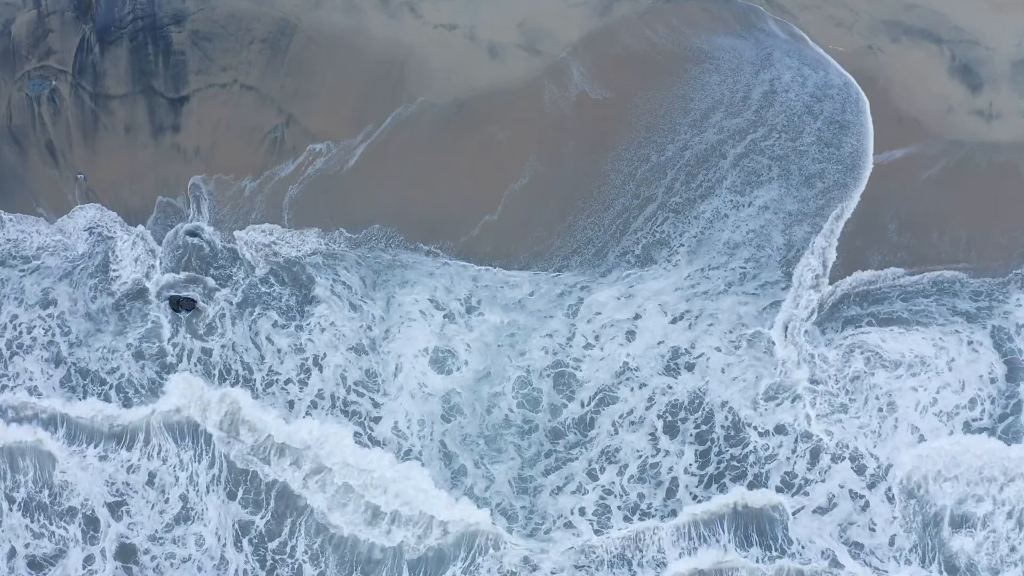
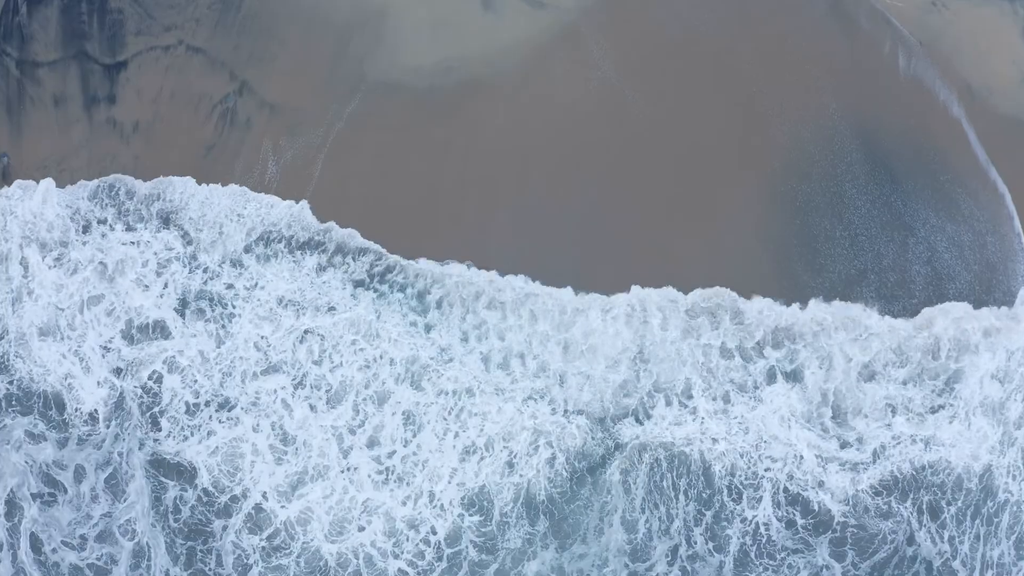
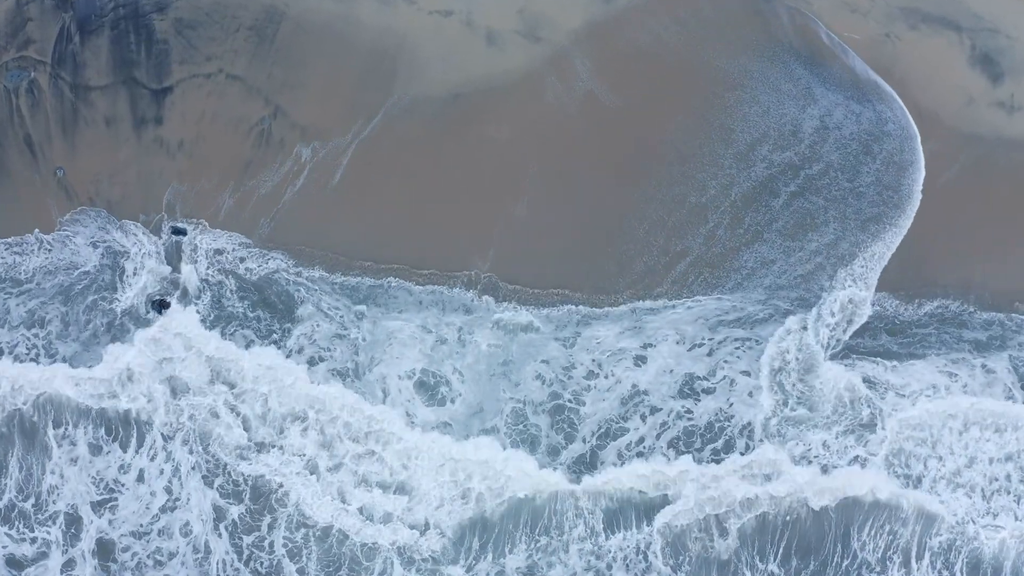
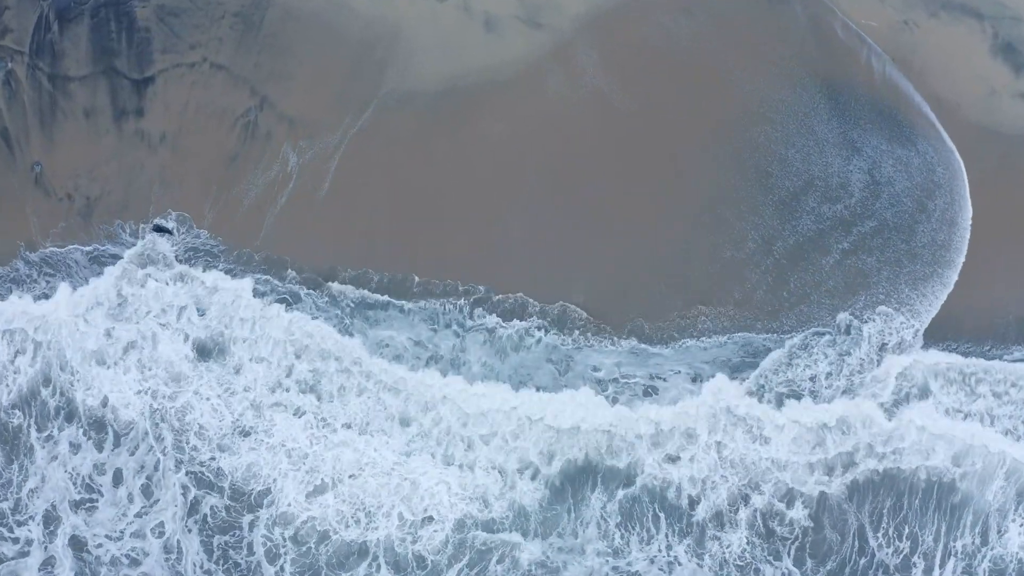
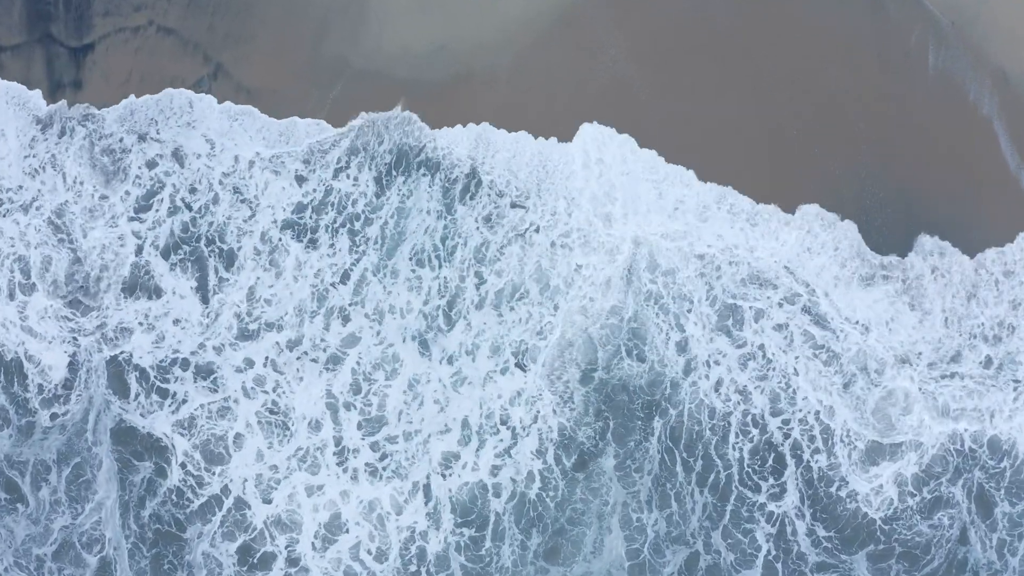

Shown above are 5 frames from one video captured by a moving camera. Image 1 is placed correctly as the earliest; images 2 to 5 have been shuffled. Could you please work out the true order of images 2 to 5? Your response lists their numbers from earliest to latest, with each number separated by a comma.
3, 4, 2, 5
